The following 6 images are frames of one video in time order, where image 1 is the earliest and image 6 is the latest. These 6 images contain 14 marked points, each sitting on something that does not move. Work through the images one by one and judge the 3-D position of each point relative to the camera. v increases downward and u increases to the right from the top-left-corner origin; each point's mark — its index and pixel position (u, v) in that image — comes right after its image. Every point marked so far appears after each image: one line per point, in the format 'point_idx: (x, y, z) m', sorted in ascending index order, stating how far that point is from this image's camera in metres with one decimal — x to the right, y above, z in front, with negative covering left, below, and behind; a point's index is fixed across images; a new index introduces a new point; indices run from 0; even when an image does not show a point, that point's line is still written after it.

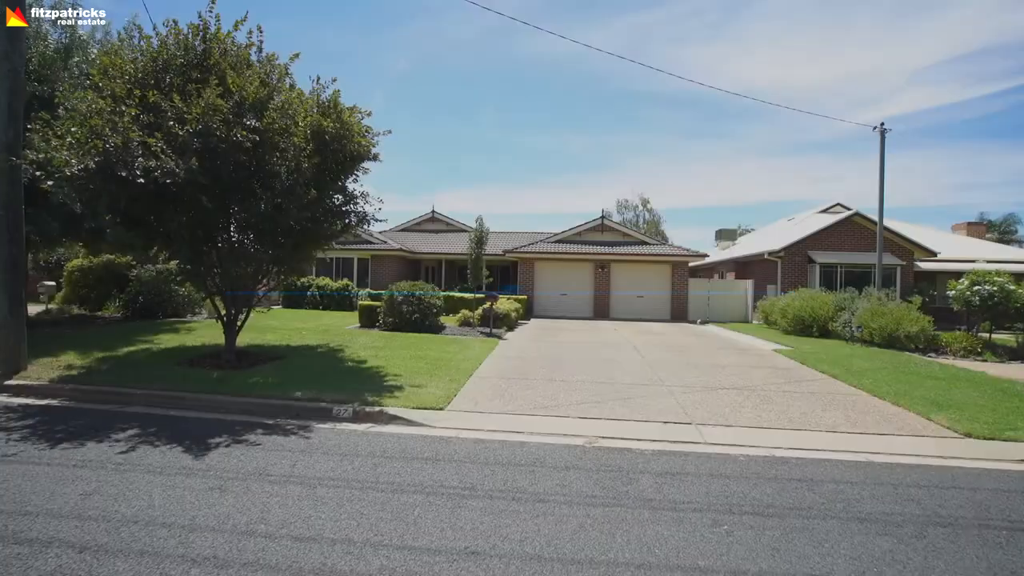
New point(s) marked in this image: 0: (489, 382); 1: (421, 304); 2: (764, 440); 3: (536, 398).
0: (-0.5, -1.9, +9.4) m
1: (-3.0, -0.5, +15.2) m
2: (+3.5, -2.1, +6.6) m
3: (+0.4, -2.0, +8.4) m
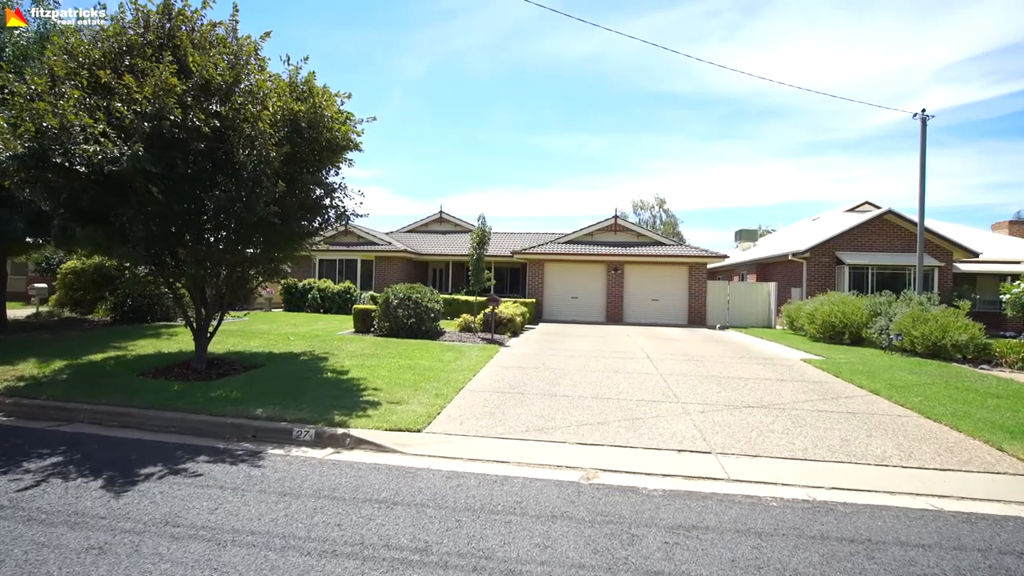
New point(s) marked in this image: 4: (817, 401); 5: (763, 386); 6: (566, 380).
0: (-0.6, -1.9, +8.3) m
1: (-2.9, -0.6, +14.3) m
2: (+3.3, -2.2, +5.4) m
3: (+0.3, -2.0, +7.3) m
4: (+5.4, -2.0, +8.4) m
5: (+4.9, -1.9, +9.3) m
6: (+1.1, -1.9, +9.6) m
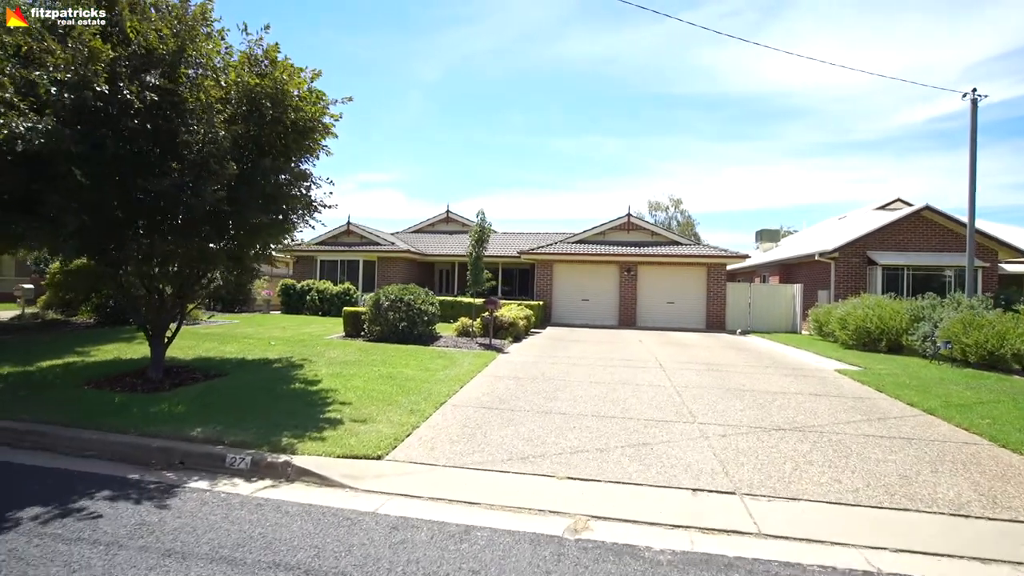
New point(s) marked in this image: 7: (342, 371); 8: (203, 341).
0: (-0.8, -1.9, +7.2) m
1: (-2.9, -0.6, +13.2) m
2: (+3.0, -2.1, +4.1) m
3: (0.0, -2.0, +6.2) m
4: (+5.2, -2.0, +7.0) m
5: (+4.7, -1.9, +8.0) m
6: (+0.9, -1.9, +8.4) m
7: (-3.4, -1.7, +9.5) m
8: (-7.9, -1.4, +12.1) m
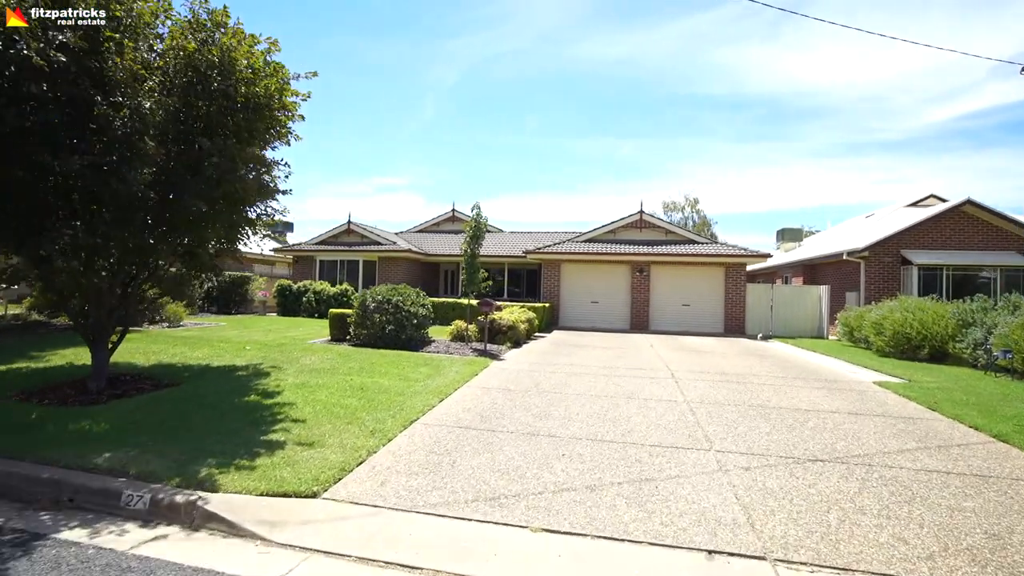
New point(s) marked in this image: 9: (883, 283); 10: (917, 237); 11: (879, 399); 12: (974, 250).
0: (-1.0, -1.9, +6.1) m
1: (-2.9, -0.6, +12.2) m
2: (+2.6, -2.1, +2.9) m
3: (-0.3, -2.0, +5.0) m
4: (+4.9, -2.0, +5.7) m
5: (+4.5, -1.9, +6.7) m
6: (+0.7, -1.9, +7.2) m
7: (-3.6, -1.7, +8.5) m
8: (-8.0, -1.4, +11.2) m
9: (+14.9, +0.2, +19.0) m
10: (+16.3, +2.1, +19.1) m
11: (+6.2, -1.9, +8.0) m
12: (+18.6, +1.5, +19.0) m
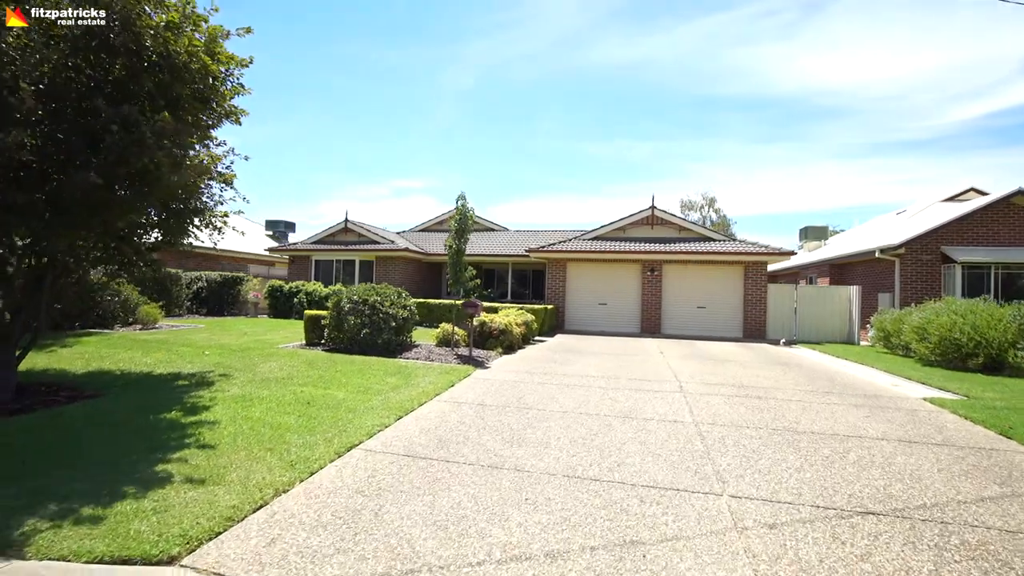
0: (-1.5, -1.9, +4.8) m
1: (-3.2, -0.6, +11.0) m
2: (+2.1, -2.0, +1.5) m
3: (-0.7, -1.9, +3.7) m
4: (+4.4, -1.9, +4.3) m
5: (+4.1, -1.9, +5.2) m
6: (+0.3, -1.8, +5.9) m
7: (-4.0, -1.6, +7.3) m
8: (-8.3, -1.3, +10.2) m
9: (+14.9, +0.2, +17.2) m
10: (+16.3, +2.0, +17.3) m
11: (+5.8, -1.8, +6.5) m
12: (+18.5, +1.5, +17.1) m
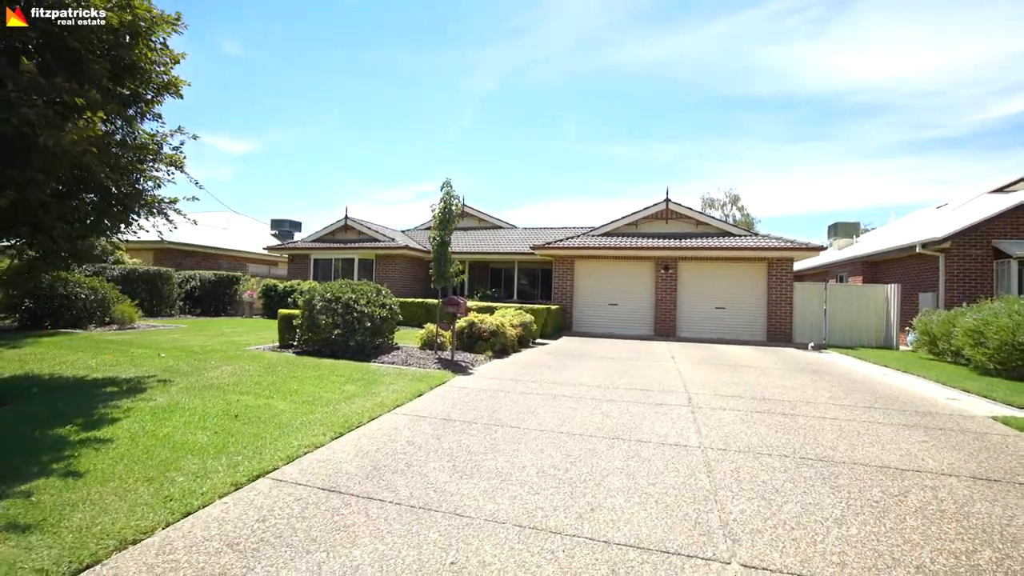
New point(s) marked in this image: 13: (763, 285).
0: (-2.0, -1.7, +3.7) m
1: (-3.4, -0.5, +9.9) m
2: (+1.4, -1.9, +0.3) m
3: (-1.3, -1.8, +2.6) m
4: (+3.9, -1.8, +2.9) m
5: (+3.6, -1.7, +3.9) m
6: (-0.2, -1.7, +4.7) m
7: (-4.3, -1.5, +6.3) m
8: (-8.5, -1.2, +9.4) m
9: (+14.9, +0.2, +15.4) m
10: (+16.3, +2.1, +15.4) m
11: (+5.3, -1.7, +5.0) m
12: (+18.5, +1.6, +15.2) m
13: (+9.2, +0.1, +17.4) m
